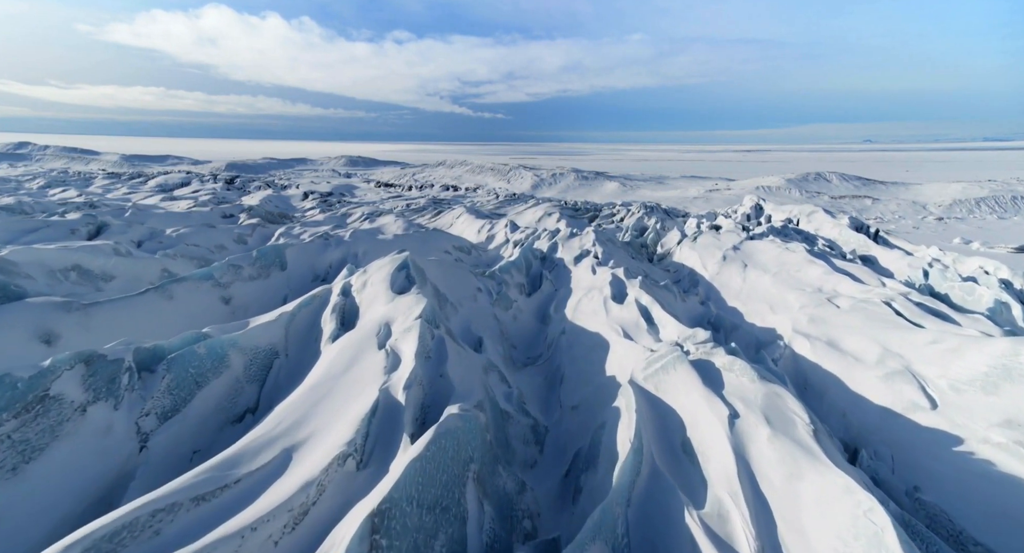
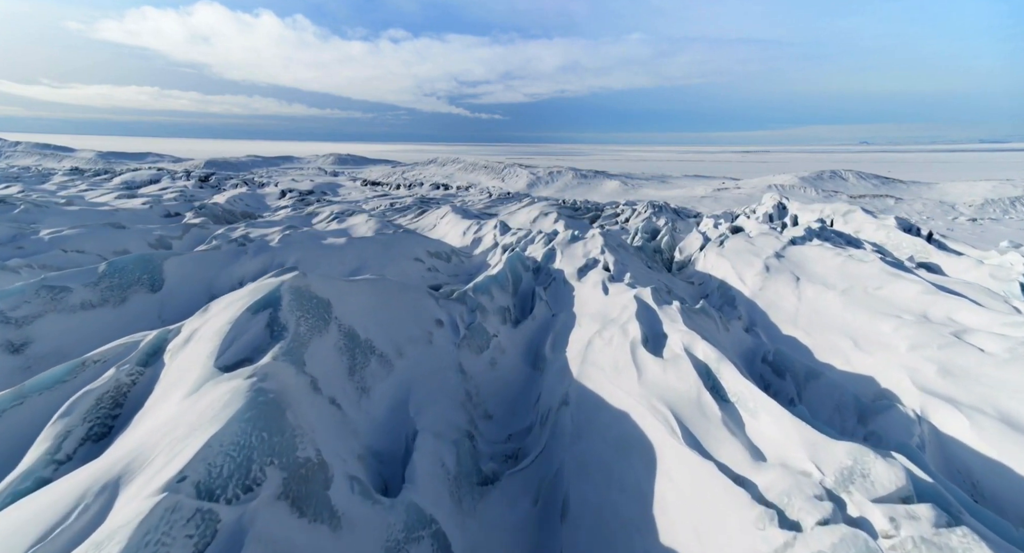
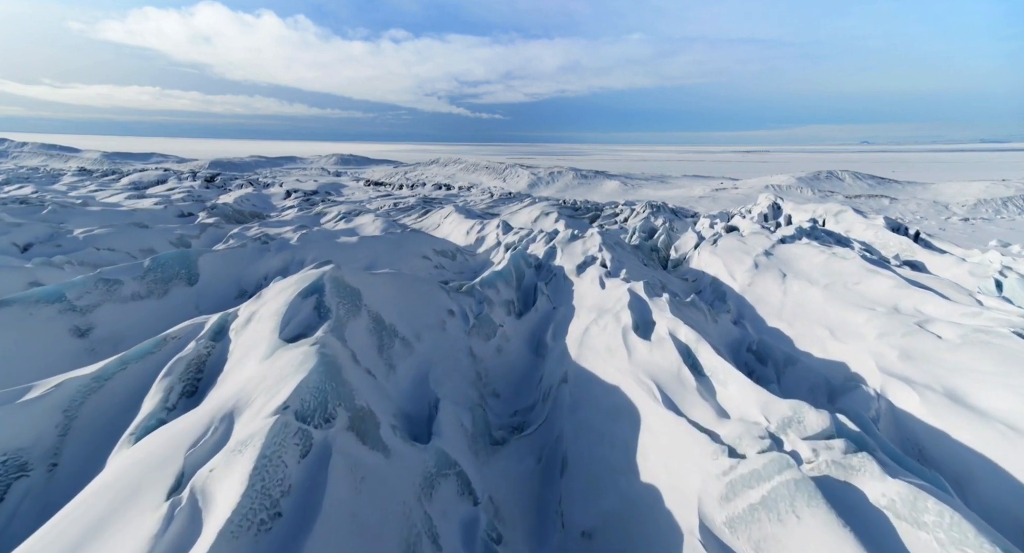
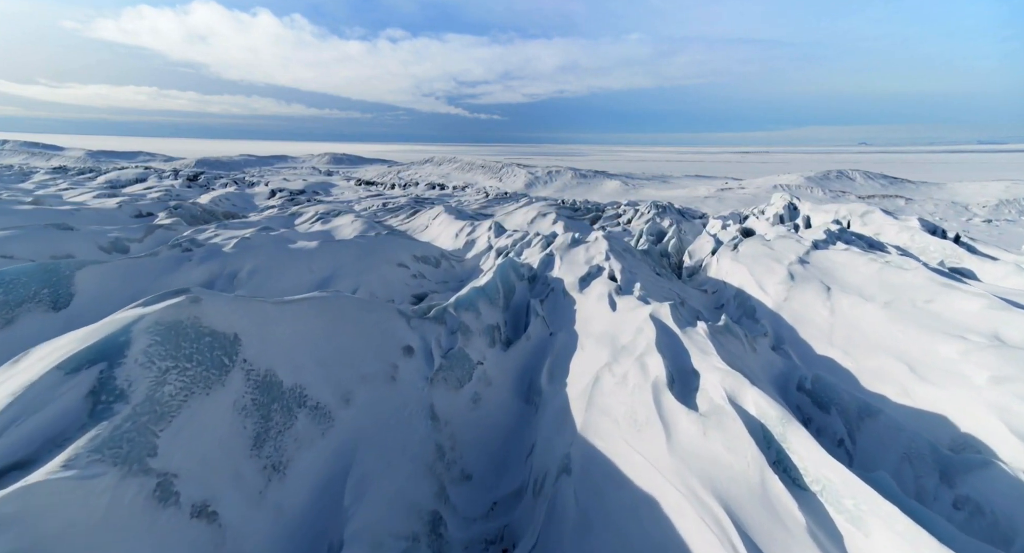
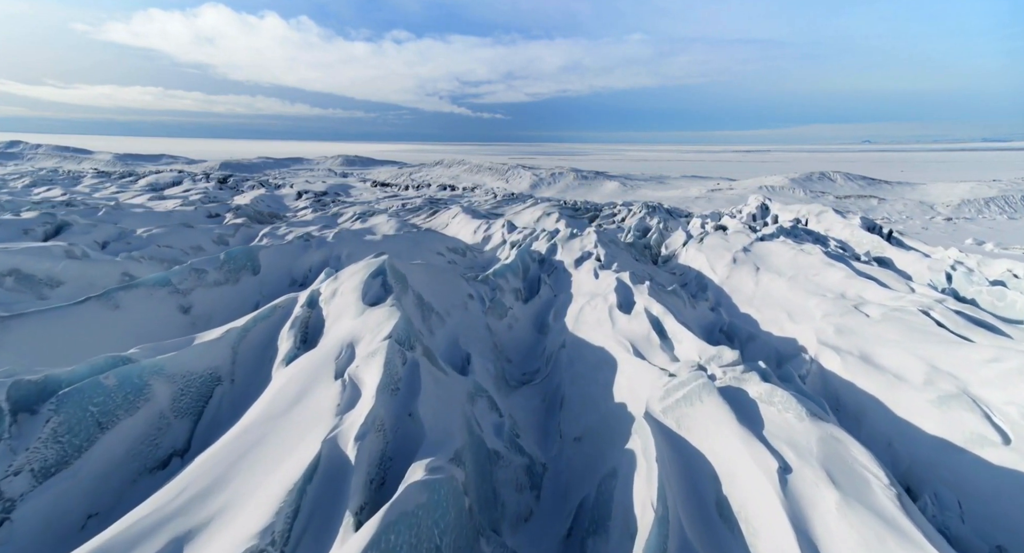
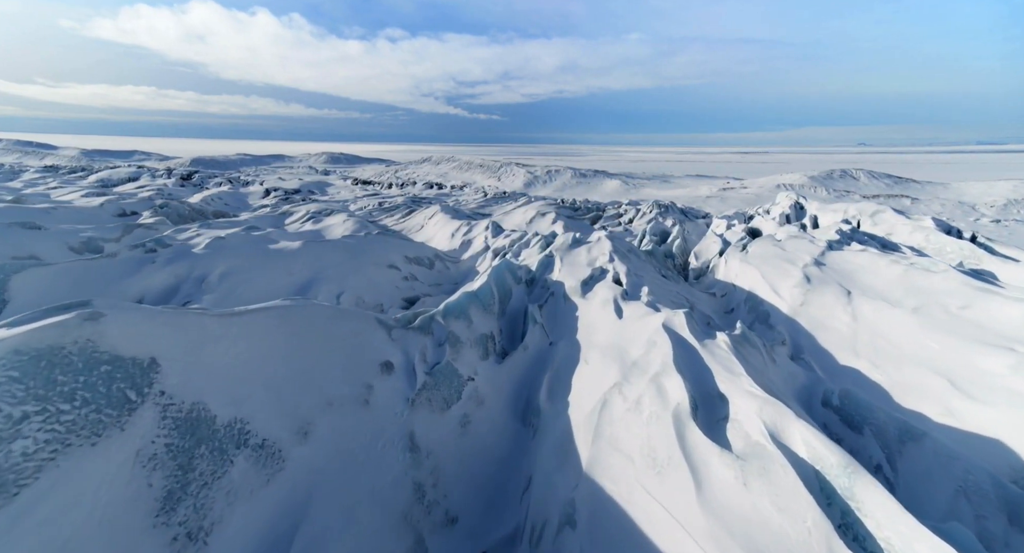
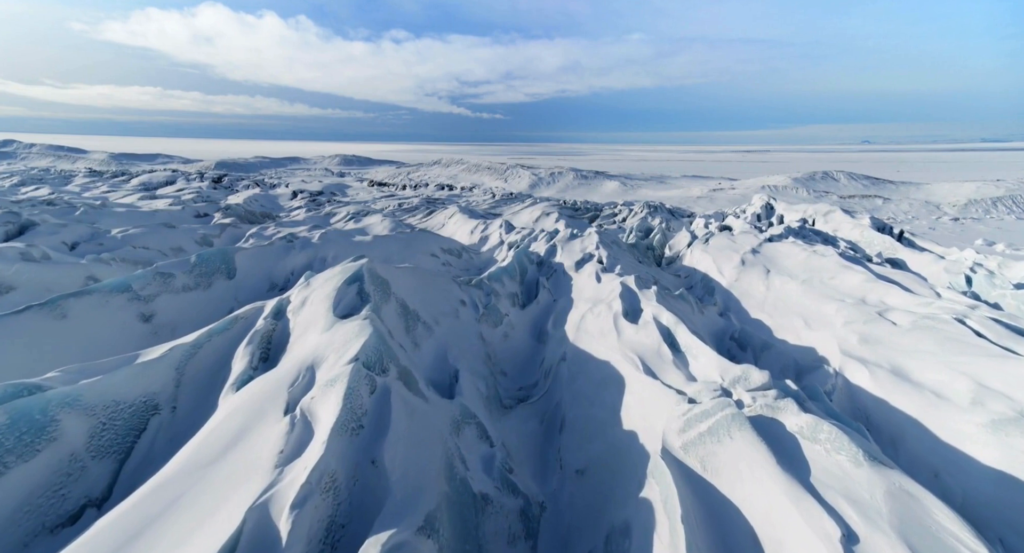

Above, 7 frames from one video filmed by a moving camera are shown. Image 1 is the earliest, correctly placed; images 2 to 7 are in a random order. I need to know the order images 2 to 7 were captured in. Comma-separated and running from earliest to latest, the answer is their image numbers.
5, 7, 3, 2, 4, 6
